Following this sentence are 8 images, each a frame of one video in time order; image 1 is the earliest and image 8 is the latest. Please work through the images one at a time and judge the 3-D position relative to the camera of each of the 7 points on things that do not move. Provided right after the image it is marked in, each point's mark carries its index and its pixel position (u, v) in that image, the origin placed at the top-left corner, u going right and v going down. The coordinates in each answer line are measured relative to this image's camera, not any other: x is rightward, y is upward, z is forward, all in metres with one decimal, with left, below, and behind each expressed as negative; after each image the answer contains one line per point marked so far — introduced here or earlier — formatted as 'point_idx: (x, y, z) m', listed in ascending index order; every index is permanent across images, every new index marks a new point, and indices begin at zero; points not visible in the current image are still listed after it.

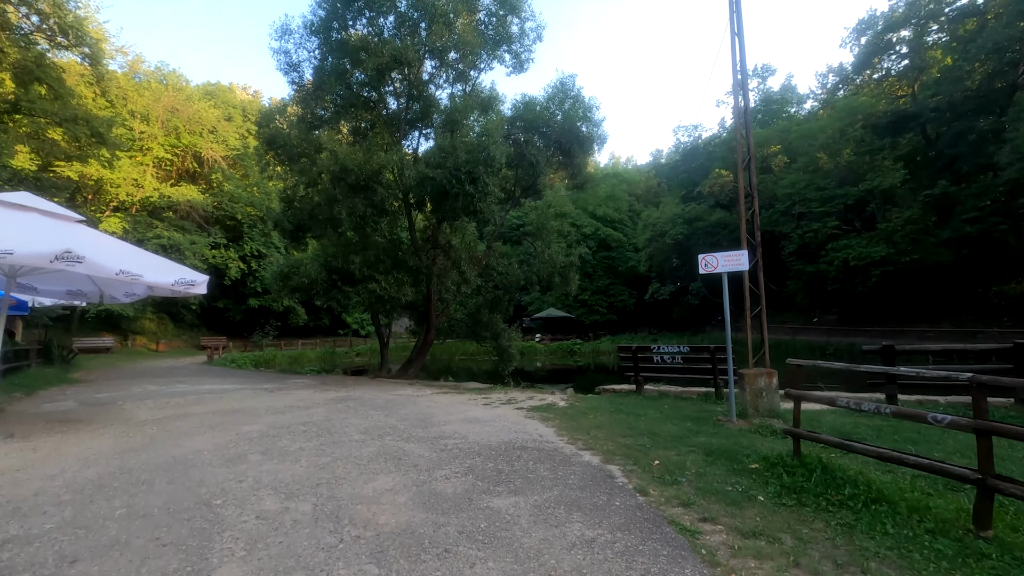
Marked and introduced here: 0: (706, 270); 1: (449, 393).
0: (+2.6, +0.2, +7.2) m
1: (-1.3, -2.2, +10.9) m
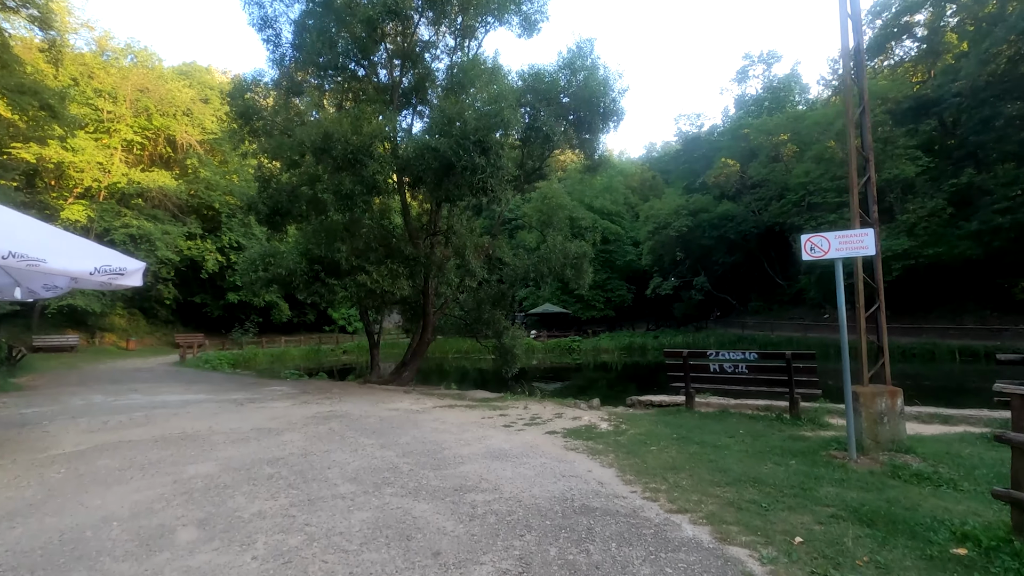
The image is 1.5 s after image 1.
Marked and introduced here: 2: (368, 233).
0: (+3.0, +0.3, +5.4) m
1: (-1.0, -2.1, +9.1) m
2: (-3.2, +1.2, +12.0) m
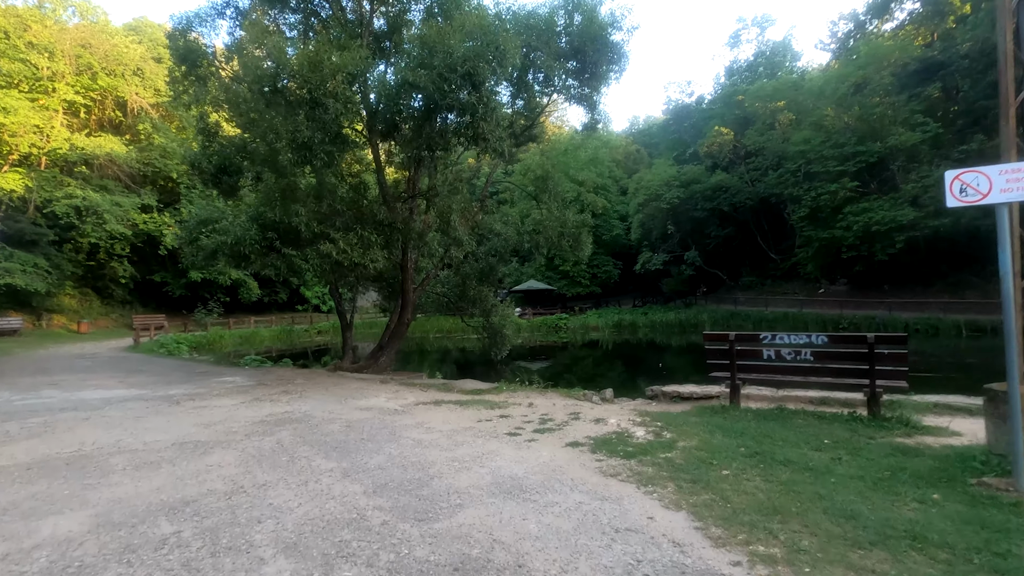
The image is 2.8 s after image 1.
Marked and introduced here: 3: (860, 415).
0: (+3.2, +0.6, +3.7) m
1: (-1.0, -1.6, +7.4) m
2: (-3.4, +1.8, +10.1) m
3: (+3.9, -1.4, +5.9) m
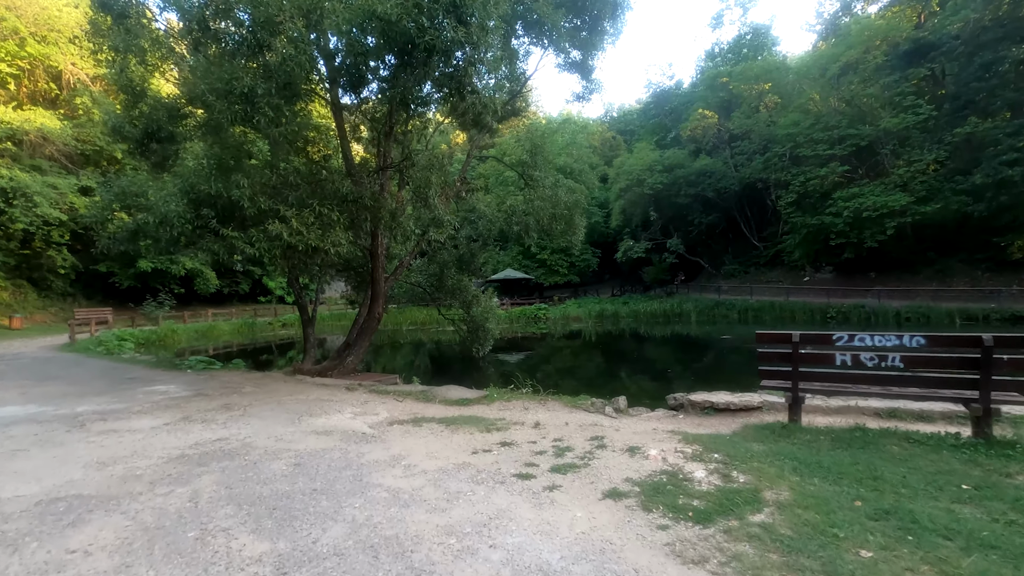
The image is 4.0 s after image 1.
0: (+3.3, +0.7, +2.4) m
1: (-1.0, -1.5, +5.8) m
2: (-3.5, +1.9, +8.3) m
3: (+3.9, -1.3, +4.6) m
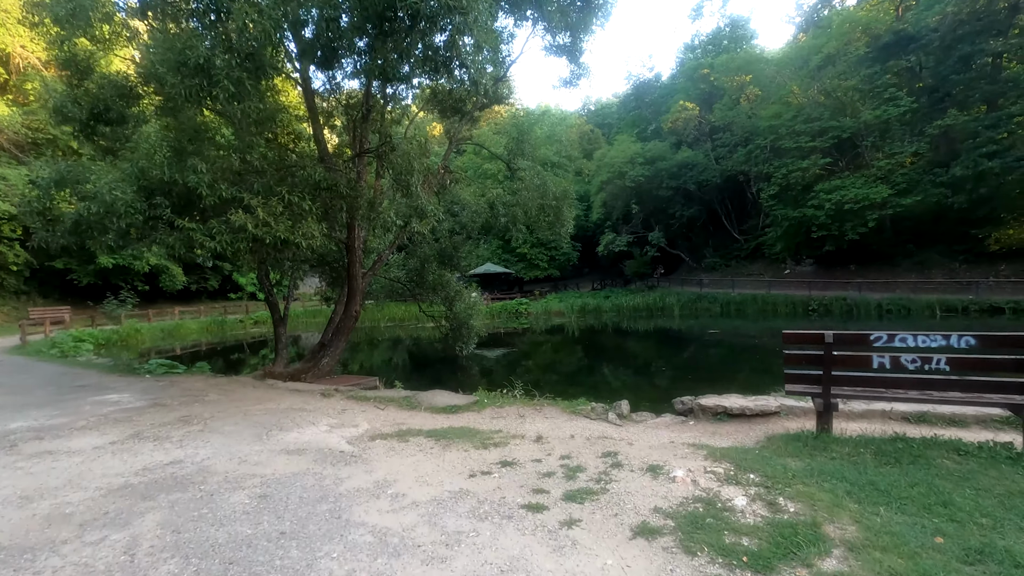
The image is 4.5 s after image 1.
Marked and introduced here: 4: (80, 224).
0: (+3.4, +0.7, +1.9) m
1: (-1.0, -1.5, +5.2) m
2: (-3.7, +2.0, +7.5) m
3: (+4.0, -1.2, +4.2) m
4: (-6.5, +1.0, +8.2) m
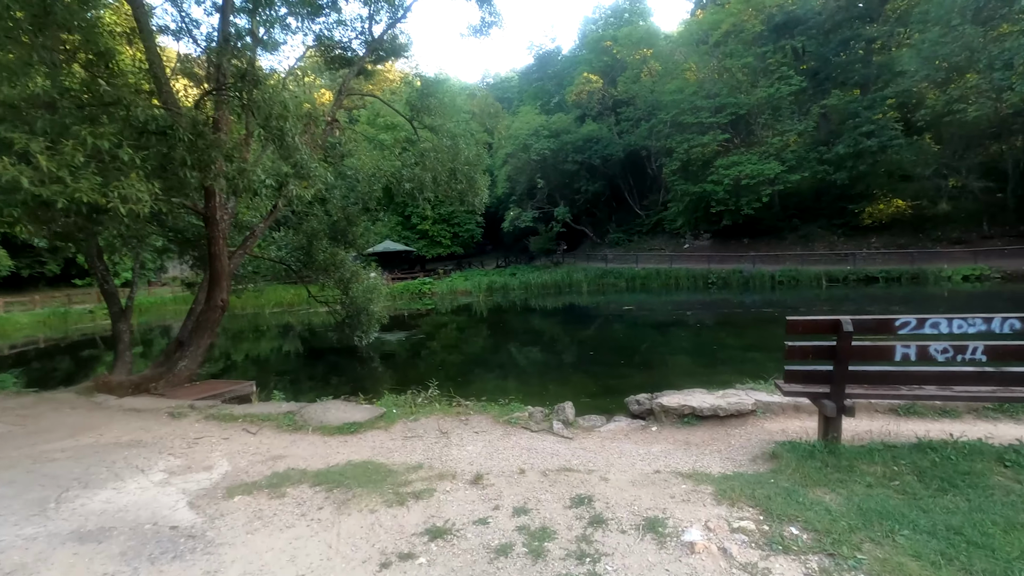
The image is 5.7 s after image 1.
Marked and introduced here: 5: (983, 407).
0: (+3.4, +0.8, +1.0) m
1: (-1.5, -1.4, +3.5) m
2: (-4.6, +2.1, +5.2) m
3: (+3.5, -1.0, +3.4) m
4: (-7.5, +1.1, +5.4) m
5: (+4.1, -1.0, +4.6) m
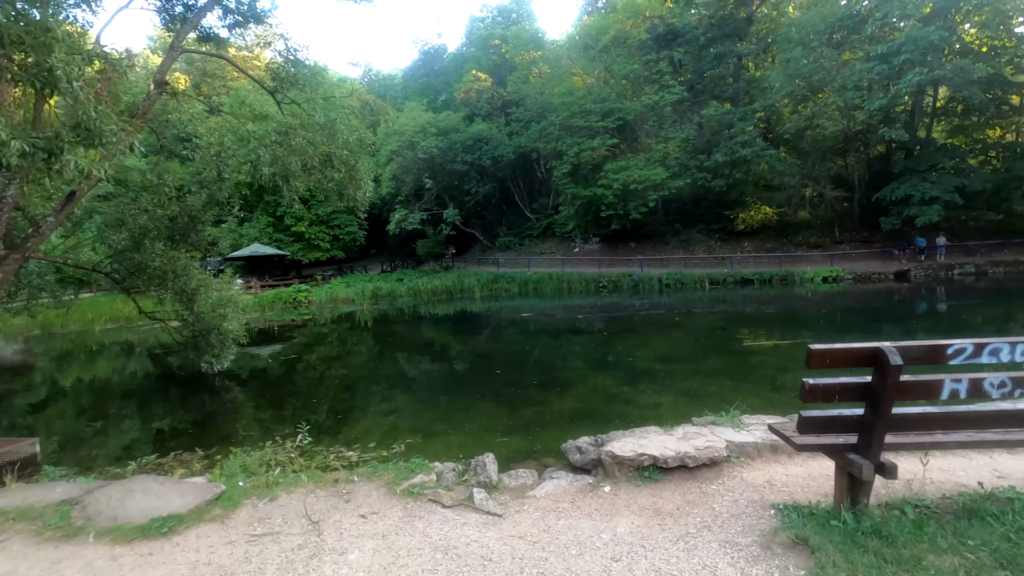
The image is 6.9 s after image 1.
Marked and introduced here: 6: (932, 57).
0: (+3.5, +0.8, +0.4) m
1: (-1.8, -1.5, +1.8) m
2: (-5.3, +1.9, +2.8) m
3: (+3.2, -1.1, +2.7) m
4: (-8.1, +0.8, +2.3) m
5: (+3.4, -1.1, +4.0) m
6: (+15.3, +8.5, +19.5) m
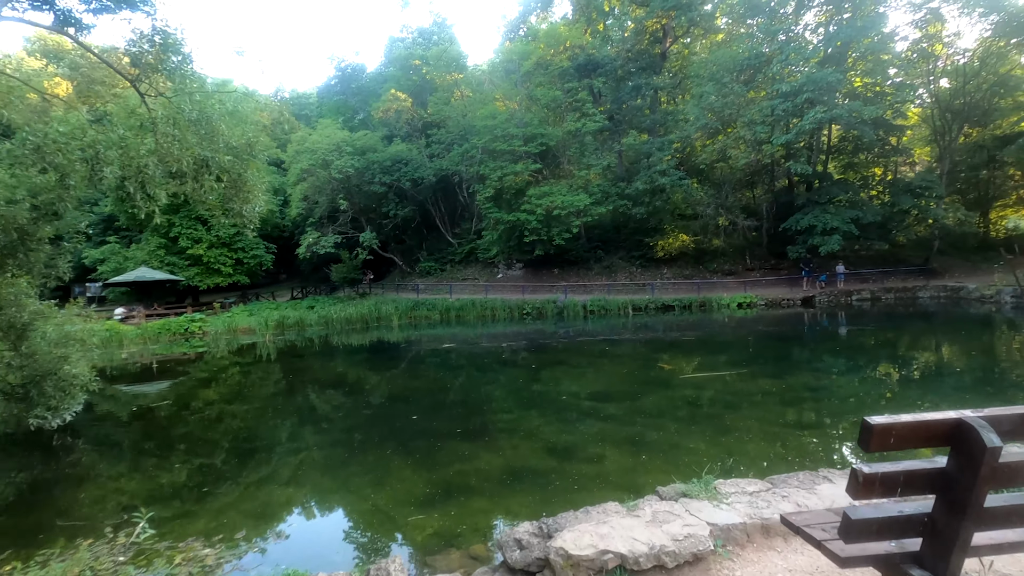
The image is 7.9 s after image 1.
0: (+3.5, +0.7, -0.1) m
1: (-1.9, -1.6, +0.4) m
2: (-5.5, +1.7, +1.0) m
3: (+2.8, -1.3, +2.1) m
4: (-8.2, +0.7, +0.1) m
5: (+2.9, -1.3, +3.3) m
6: (+12.3, +7.5, +20.8) m
